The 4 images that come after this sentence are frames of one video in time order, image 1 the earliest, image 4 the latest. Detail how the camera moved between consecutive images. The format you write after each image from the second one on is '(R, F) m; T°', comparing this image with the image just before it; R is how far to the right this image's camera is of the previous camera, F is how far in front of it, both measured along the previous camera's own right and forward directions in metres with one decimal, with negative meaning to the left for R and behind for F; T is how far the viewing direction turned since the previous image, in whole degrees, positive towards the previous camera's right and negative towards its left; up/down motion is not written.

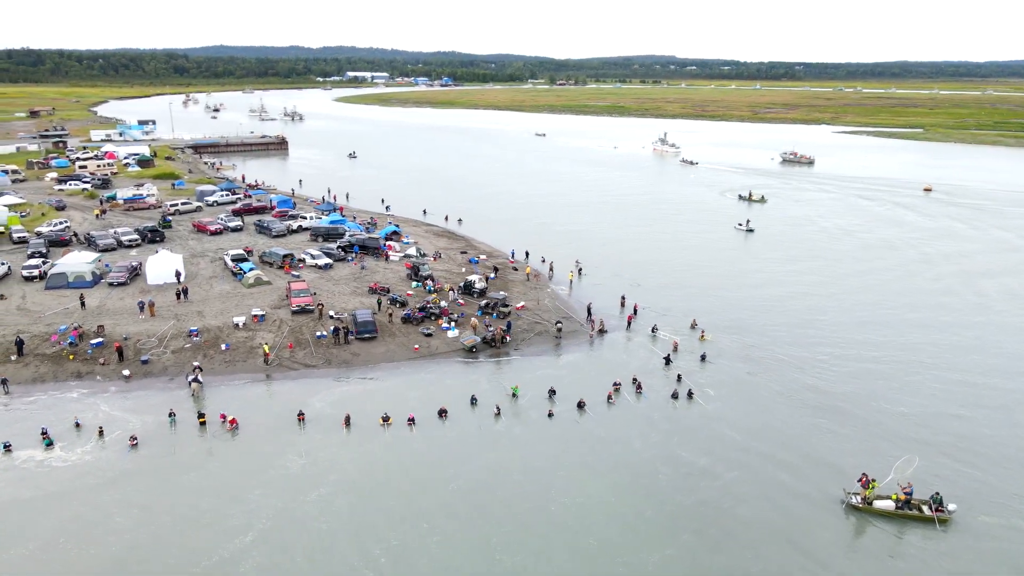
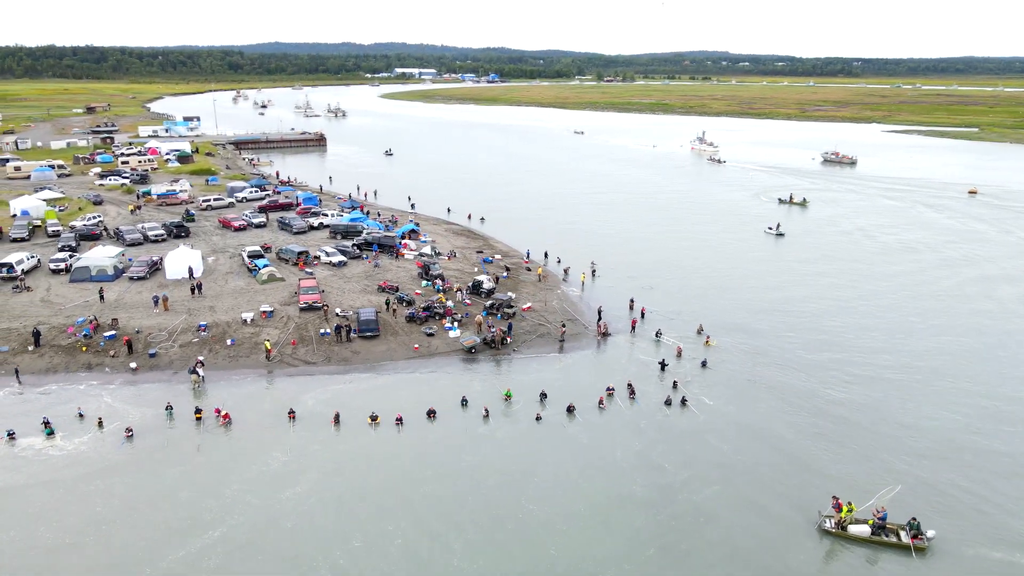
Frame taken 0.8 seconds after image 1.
(+1.8, +0.1) m; -4°
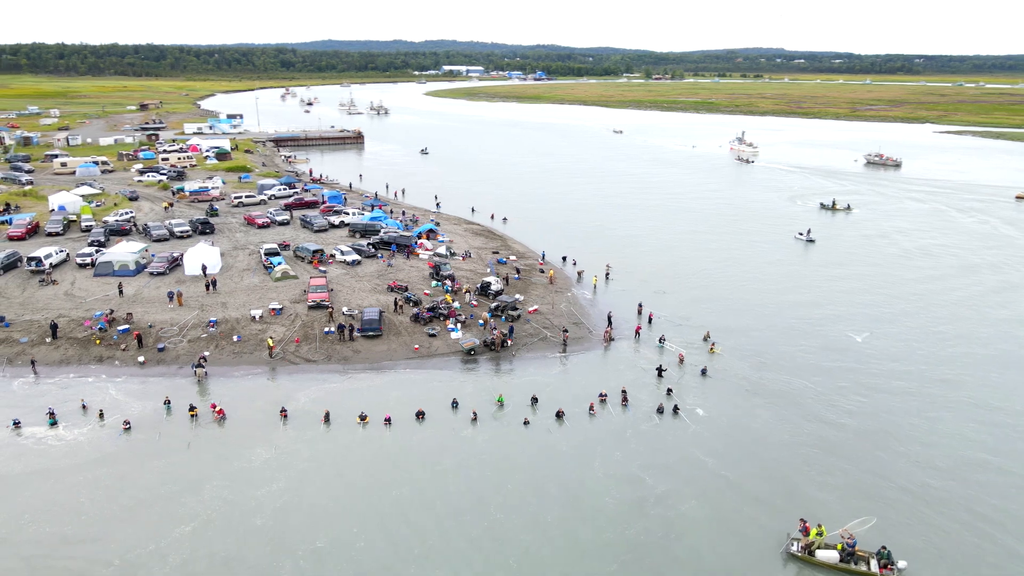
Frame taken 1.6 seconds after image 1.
(+1.8, +0.1) m; -4°
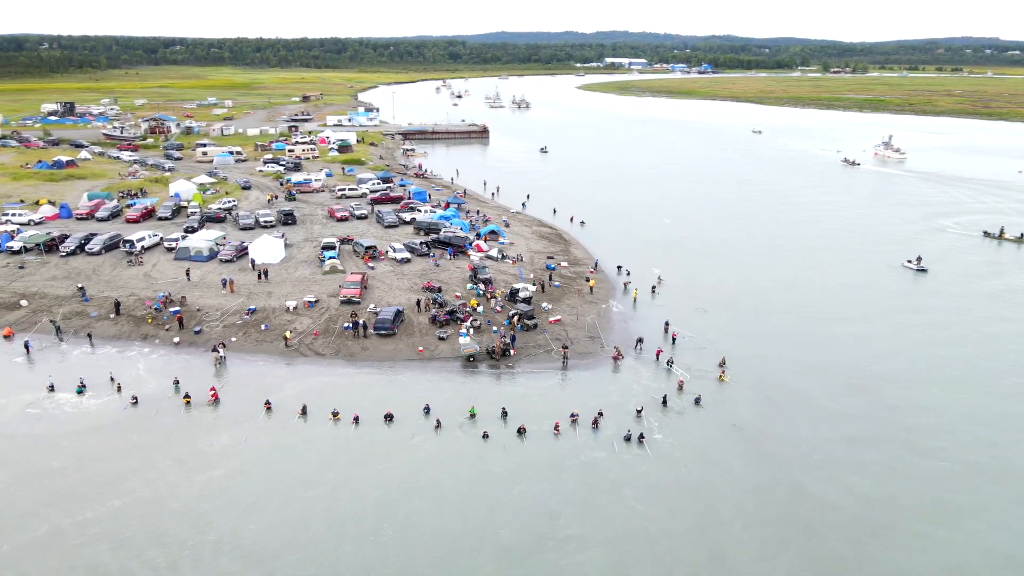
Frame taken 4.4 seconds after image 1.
(+6.1, +0.6) m; -12°
